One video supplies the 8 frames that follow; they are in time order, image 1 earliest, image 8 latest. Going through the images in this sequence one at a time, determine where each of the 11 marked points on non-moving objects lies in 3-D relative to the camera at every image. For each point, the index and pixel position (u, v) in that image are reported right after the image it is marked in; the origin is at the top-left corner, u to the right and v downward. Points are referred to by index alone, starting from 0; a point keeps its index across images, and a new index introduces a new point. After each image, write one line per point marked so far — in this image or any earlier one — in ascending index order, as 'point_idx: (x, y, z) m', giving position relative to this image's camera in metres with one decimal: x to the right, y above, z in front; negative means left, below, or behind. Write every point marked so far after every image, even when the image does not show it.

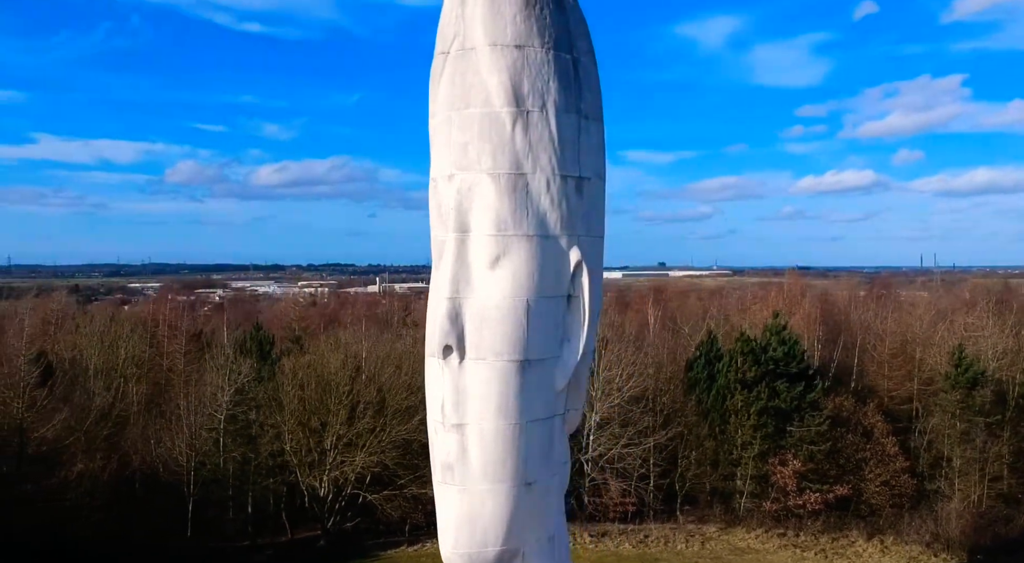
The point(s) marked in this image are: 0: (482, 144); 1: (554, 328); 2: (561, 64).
0: (-0.5, +2.1, +13.7) m
1: (+0.7, -0.7, +14.1) m
2: (+0.8, +3.4, +14.1) m
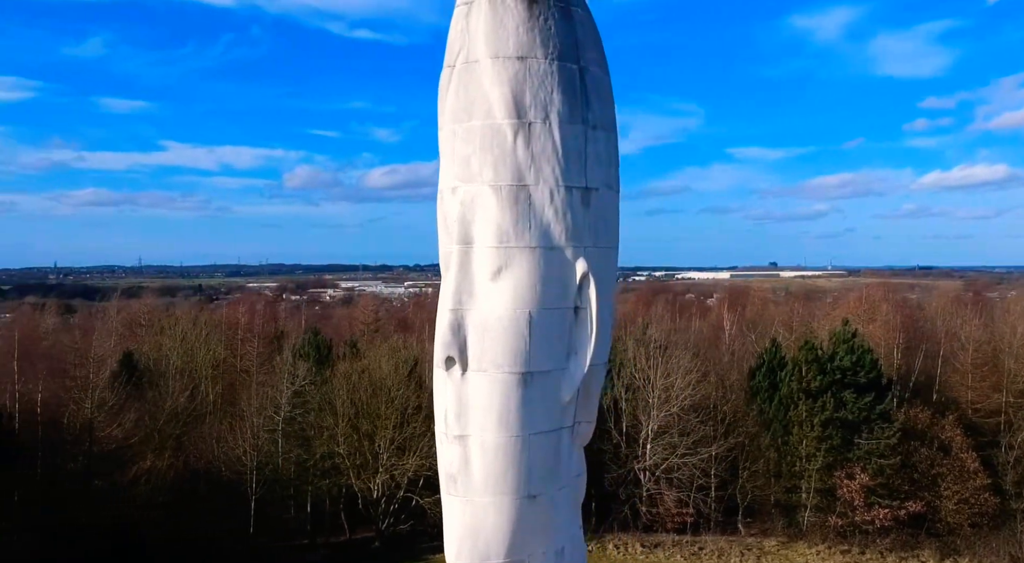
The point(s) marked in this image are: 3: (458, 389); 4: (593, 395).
0: (-0.4, +1.9, +13.7) m
1: (+0.7, -0.9, +14.0) m
2: (+0.8, +3.2, +14.0) m
3: (-0.8, -1.7, +13.8) m
4: (+1.3, -1.8, +14.6) m
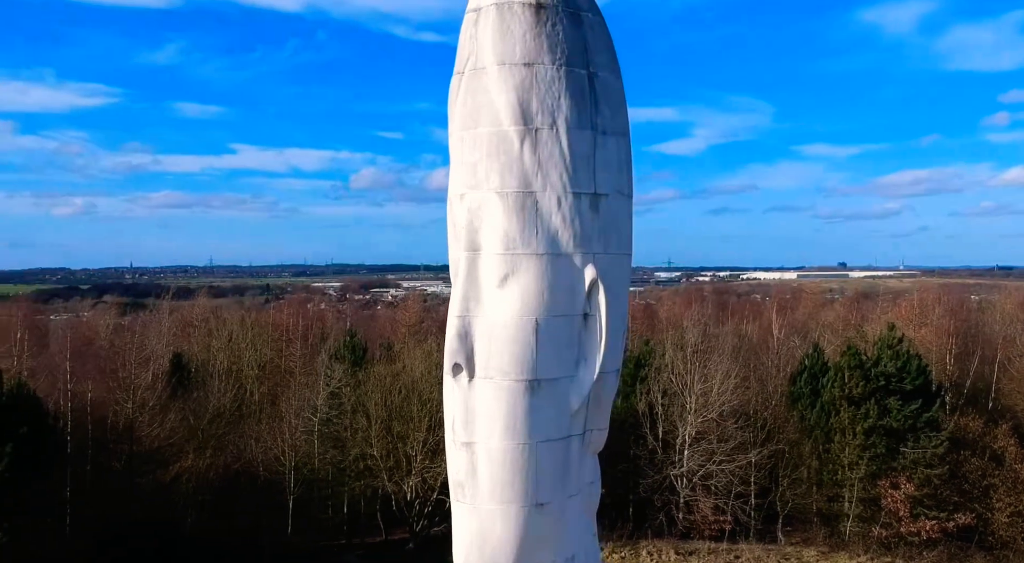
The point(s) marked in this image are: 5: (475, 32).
0: (-0.3, +1.8, +13.7) m
1: (+0.9, -1.0, +13.9) m
2: (+0.9, +3.1, +13.9) m
3: (-0.7, -1.8, +13.8) m
4: (+1.5, -1.9, +14.4) m
5: (-0.6, +3.9, +14.0) m
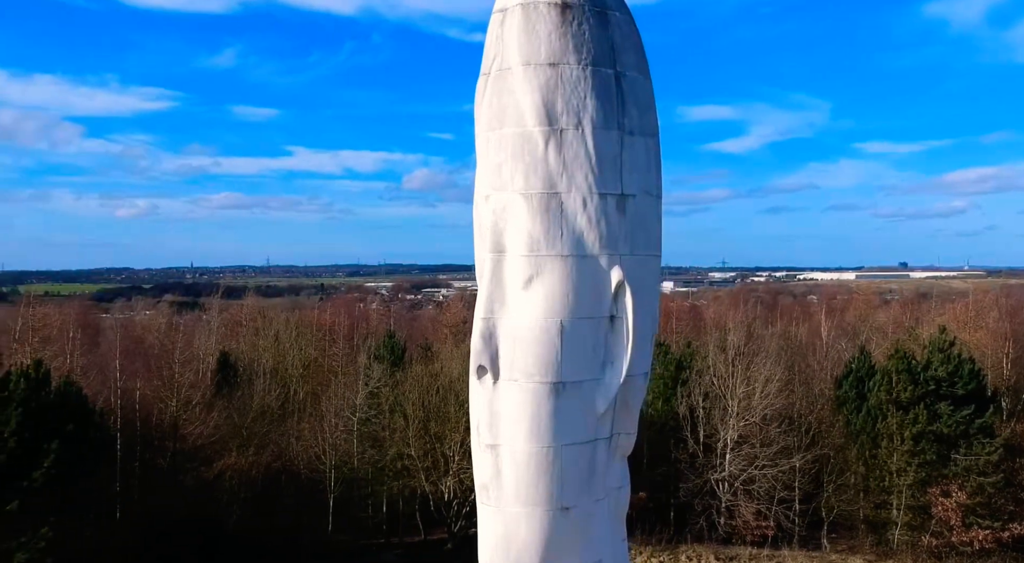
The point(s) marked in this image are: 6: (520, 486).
0: (0.0, +1.8, +13.6) m
1: (+1.2, -1.0, +13.8) m
2: (+1.3, +3.1, +13.7) m
3: (-0.3, -1.8, +13.8) m
4: (+1.9, -2.0, +14.2) m
5: (-0.2, +3.9, +13.9) m
6: (+0.1, -3.1, +13.6) m
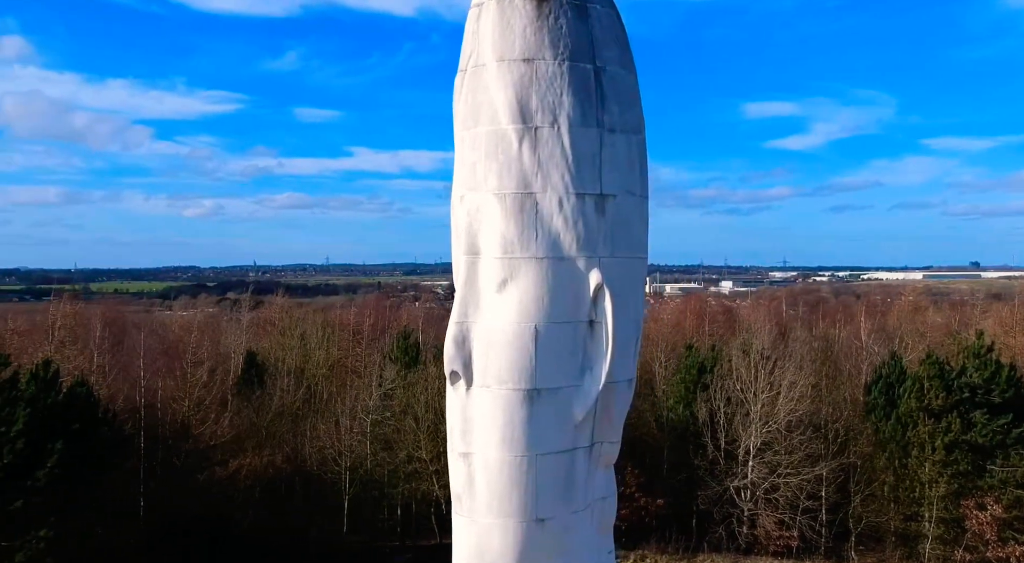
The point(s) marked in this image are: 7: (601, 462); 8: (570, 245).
0: (-0.3, +1.7, +13.2) m
1: (+0.9, -1.1, +13.3) m
2: (+1.0, +3.0, +13.2) m
3: (-0.7, -1.8, +13.4) m
4: (+1.5, -2.0, +13.7) m
5: (-0.5, +3.8, +13.5) m
6: (-0.3, -3.1, +13.2) m
7: (+1.4, -2.8, +13.8) m
8: (+0.9, +0.5, +13.2) m
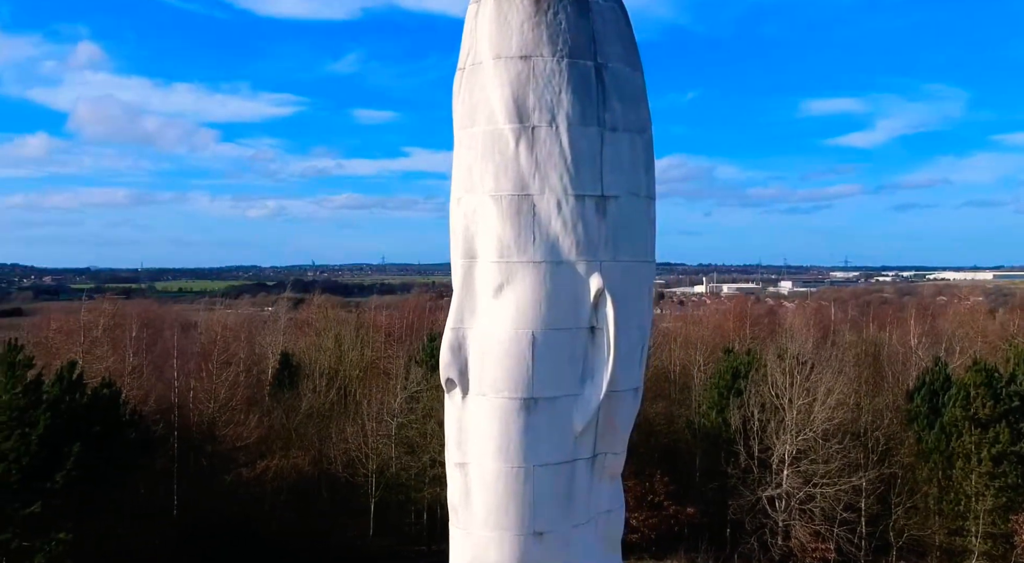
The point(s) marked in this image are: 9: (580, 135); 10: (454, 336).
0: (-0.4, +1.7, +12.8) m
1: (+0.8, -1.2, +12.8) m
2: (+0.9, +3.0, +12.8) m
3: (-0.7, -1.9, +13.0) m
4: (+1.5, -2.1, +13.2) m
5: (-0.6, +3.7, +13.1) m
6: (-0.3, -3.2, +12.8) m
7: (+1.3, -2.8, +13.3) m
8: (+0.8, +0.5, +12.7) m
9: (+1.0, +2.1, +12.7) m
10: (-0.8, -0.8, +13.0) m
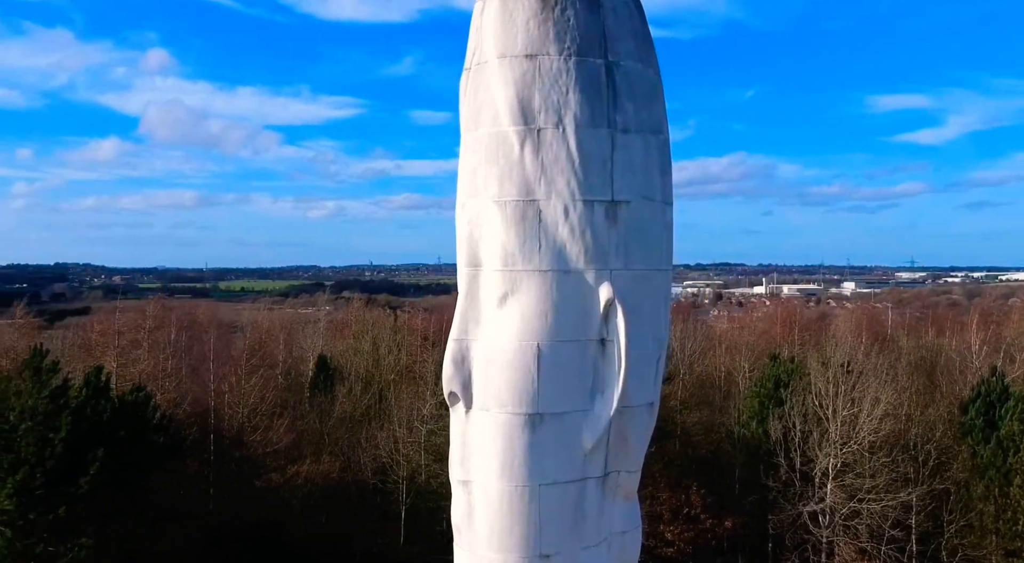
0: (-0.3, +1.5, +12.2) m
1: (+0.9, -1.3, +12.2) m
2: (+1.0, +2.8, +12.1) m
3: (-0.7, -2.0, +12.5) m
4: (+1.6, -2.2, +12.5) m
5: (-0.5, +3.6, +12.6) m
6: (-0.3, -3.3, +12.2) m
7: (+1.4, -3.0, +12.6) m
8: (+0.9, +0.3, +12.1) m
9: (+1.0, +1.9, +12.1) m
10: (-0.7, -0.9, +12.4) m
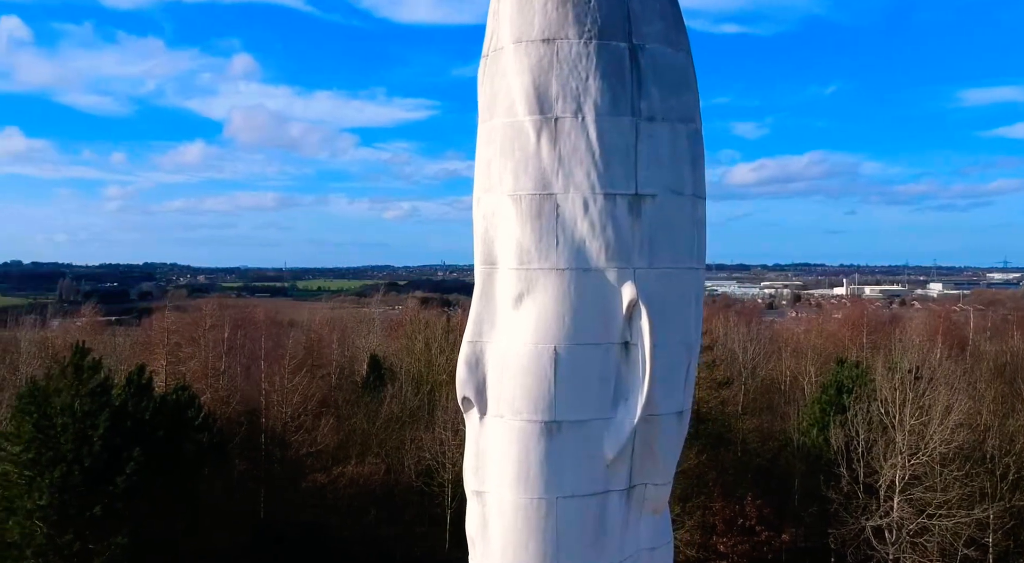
0: (-0.1, +1.5, +11.5) m
1: (+1.1, -1.3, +11.4) m
2: (+1.2, +2.8, +11.3) m
3: (-0.4, -2.0, +11.8) m
4: (+1.8, -2.2, +11.6) m
5: (-0.2, +3.6, +11.9) m
6: (-0.1, -3.3, +11.5) m
7: (+1.7, -3.0, +11.8) m
8: (+1.1, +0.3, +11.3) m
9: (+1.2, +2.0, +11.2) m
10: (-0.5, -0.9, +11.8) m
